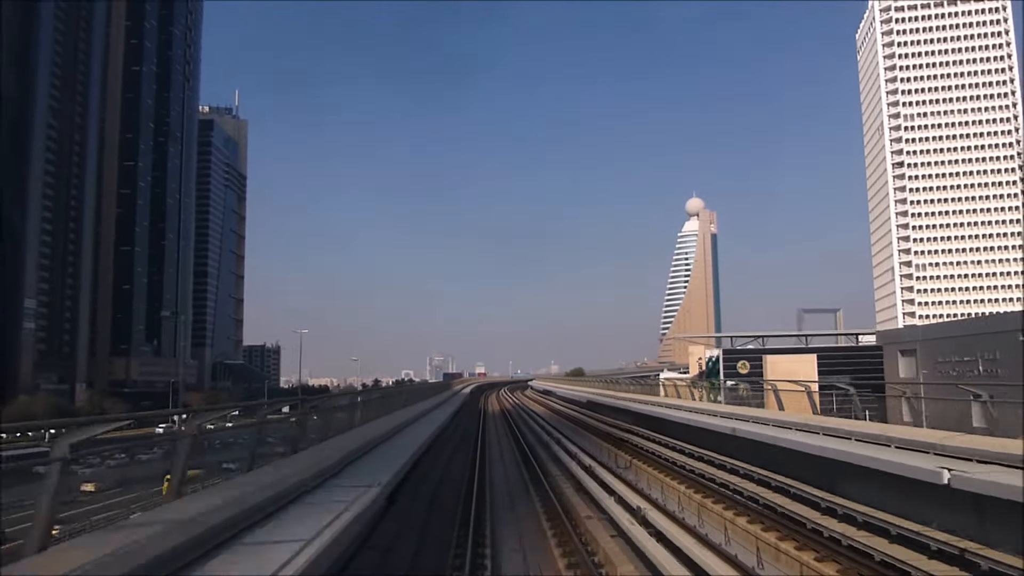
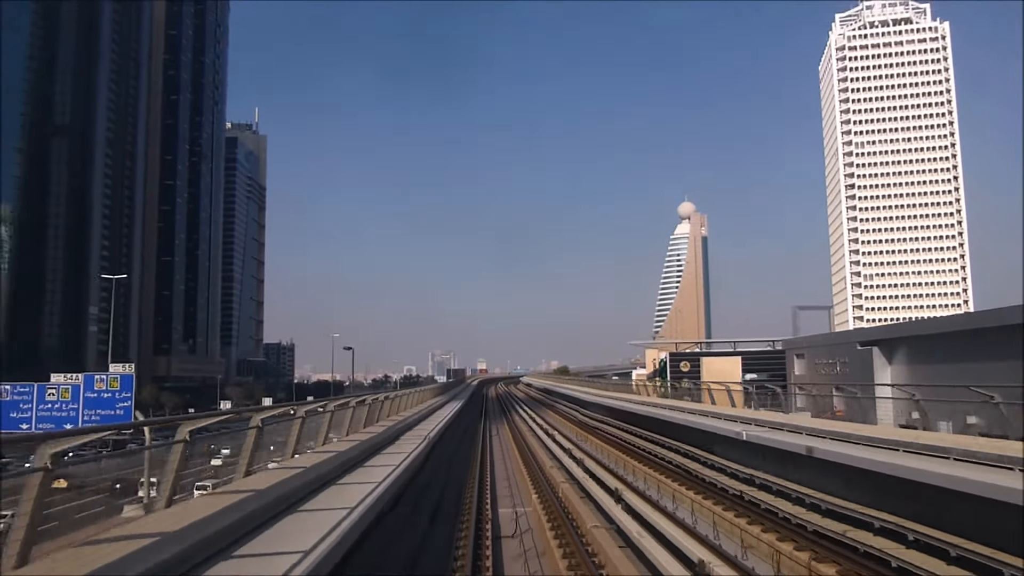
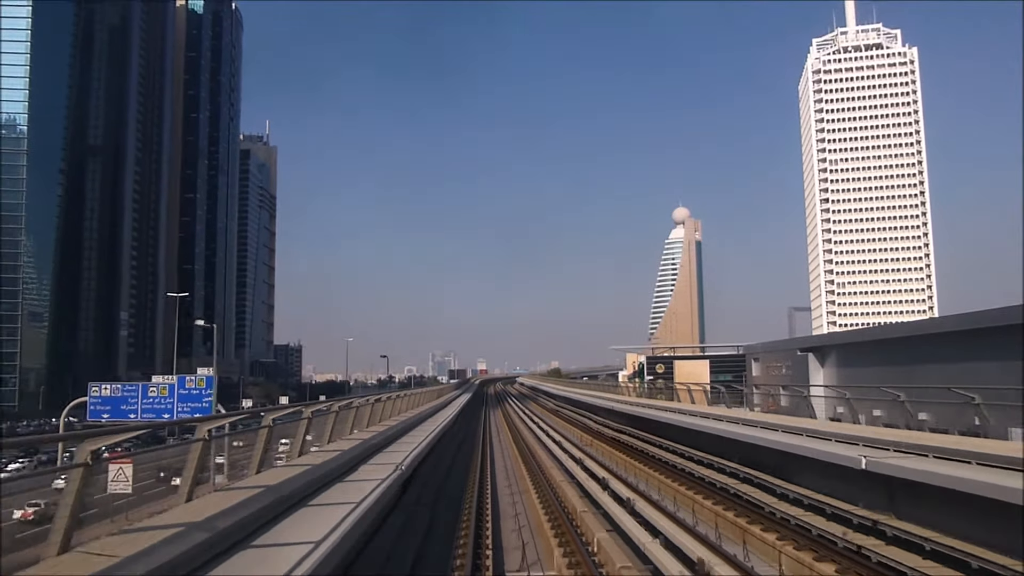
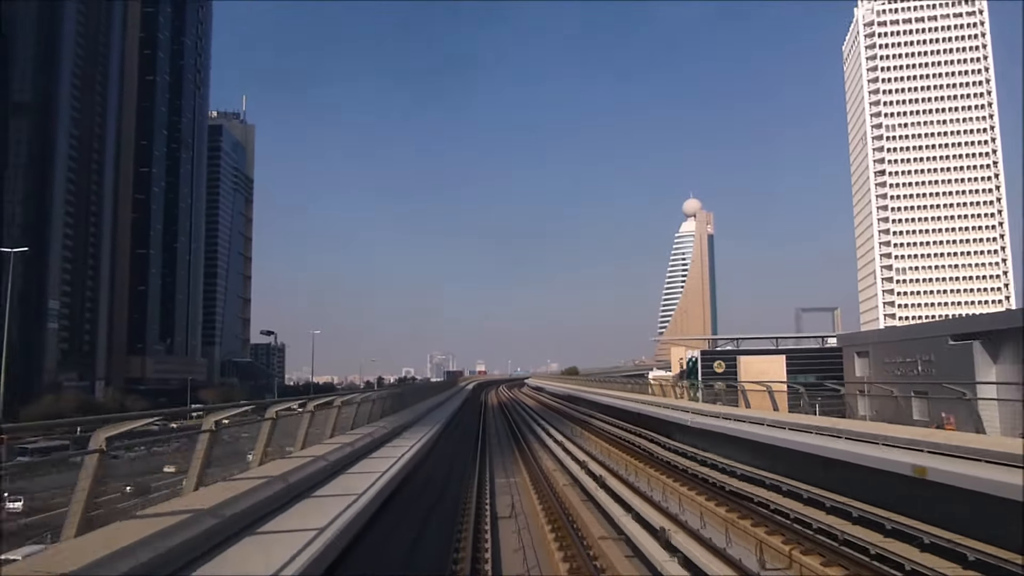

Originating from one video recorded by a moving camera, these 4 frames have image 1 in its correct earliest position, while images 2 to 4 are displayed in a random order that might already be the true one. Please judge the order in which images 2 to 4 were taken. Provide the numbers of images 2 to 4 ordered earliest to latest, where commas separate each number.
4, 2, 3
